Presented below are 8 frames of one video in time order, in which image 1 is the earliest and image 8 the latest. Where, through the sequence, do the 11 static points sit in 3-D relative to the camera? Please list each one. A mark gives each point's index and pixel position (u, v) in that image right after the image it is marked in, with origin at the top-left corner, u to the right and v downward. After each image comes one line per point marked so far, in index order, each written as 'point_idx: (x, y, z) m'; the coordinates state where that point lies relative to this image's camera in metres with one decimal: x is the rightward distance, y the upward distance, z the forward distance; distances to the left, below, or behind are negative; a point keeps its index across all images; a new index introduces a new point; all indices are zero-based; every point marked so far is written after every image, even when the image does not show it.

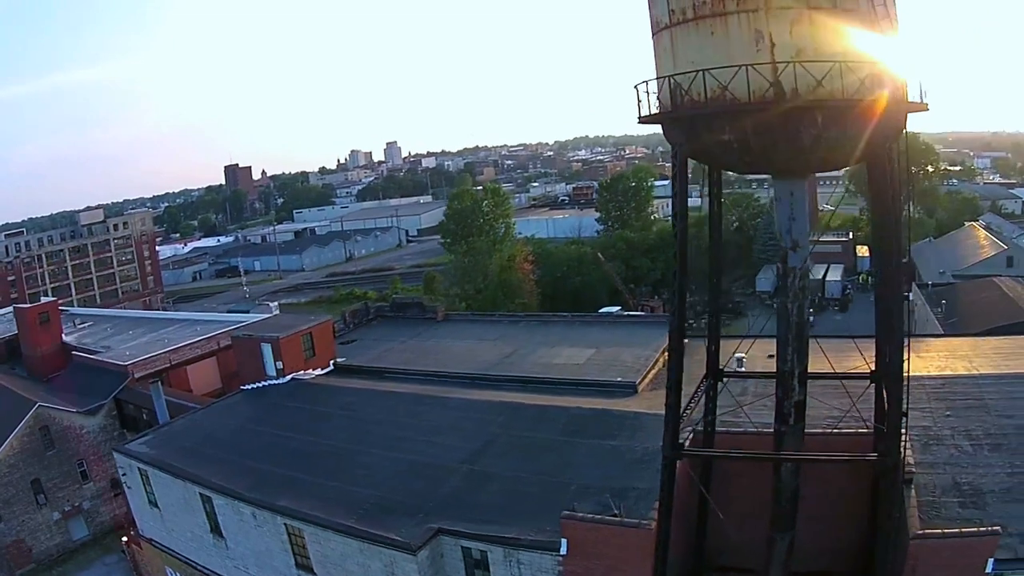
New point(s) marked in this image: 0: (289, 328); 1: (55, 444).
0: (-4.1, -0.9, +12.6) m
1: (-9.5, -3.3, +14.4) m
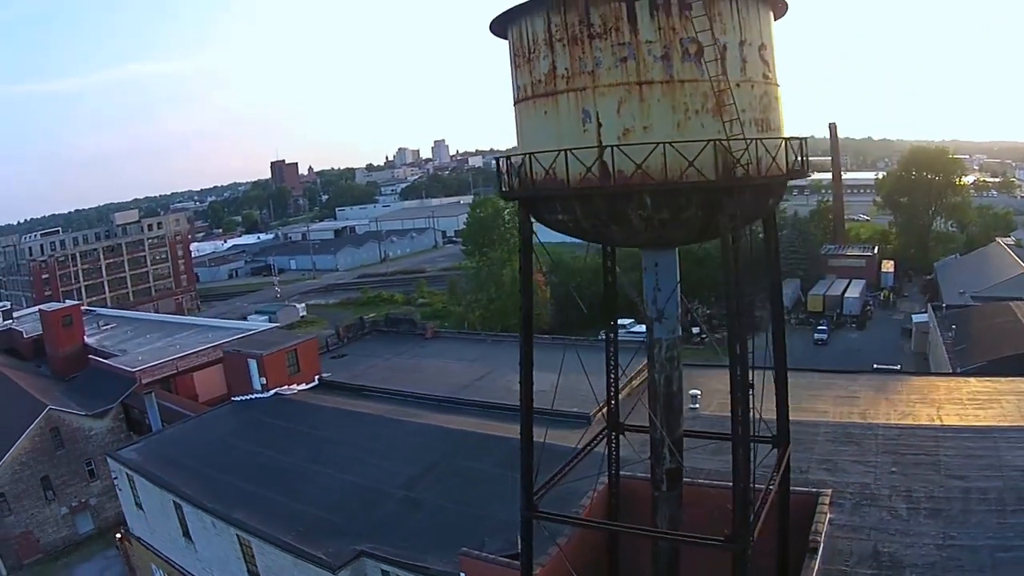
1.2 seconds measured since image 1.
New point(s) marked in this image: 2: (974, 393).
0: (-4.4, -1.1, +12.8) m
1: (-9.8, -3.5, +14.9) m
2: (+5.5, -1.2, +8.1) m
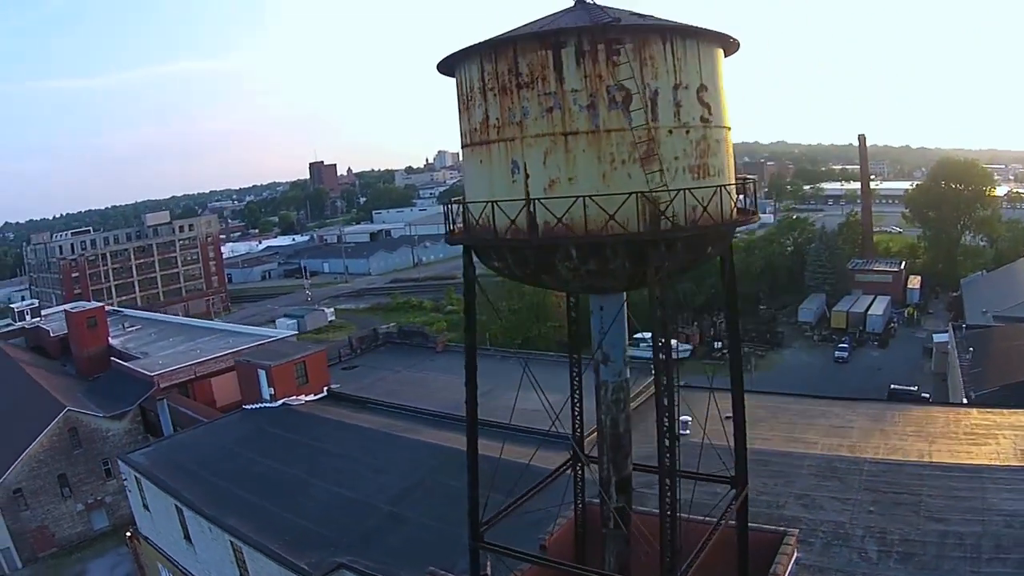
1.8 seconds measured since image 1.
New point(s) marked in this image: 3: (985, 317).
0: (-4.3, -1.3, +13.0) m
1: (-9.7, -3.6, +15.3) m
2: (+5.3, -1.6, +7.9) m
3: (+13.8, -0.9, +19.8) m
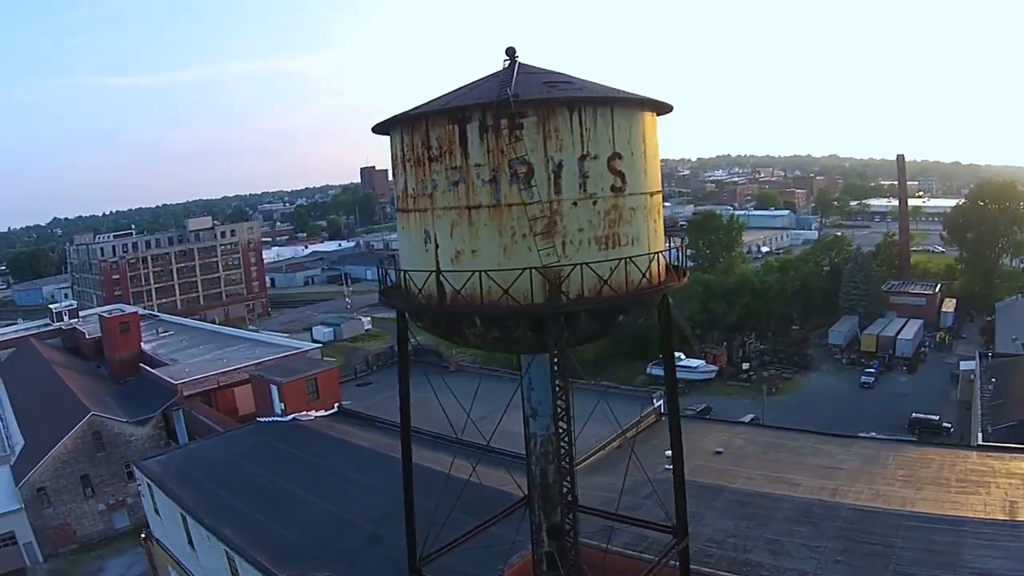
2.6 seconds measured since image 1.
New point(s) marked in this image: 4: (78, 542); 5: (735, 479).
0: (-4.3, -1.6, +13.3) m
1: (-9.5, -3.7, +15.9) m
2: (+5.1, -2.1, +7.6) m
3: (+14.3, -1.7, +19.1) m
4: (-9.8, -5.8, +15.4) m
5: (+2.4, -2.1, +7.5) m
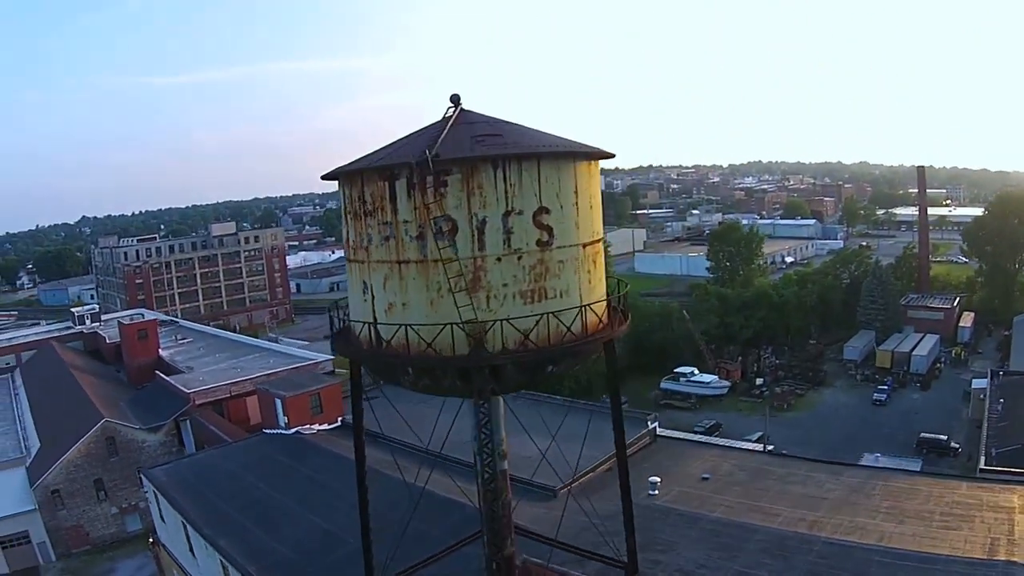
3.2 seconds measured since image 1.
0: (-4.3, -1.8, +13.6) m
1: (-9.5, -3.9, +16.3) m
2: (+4.9, -2.4, +7.6) m
3: (+14.5, -2.3, +18.7) m
4: (-9.8, -5.9, +15.8) m
5: (+2.2, -2.4, +7.5) m
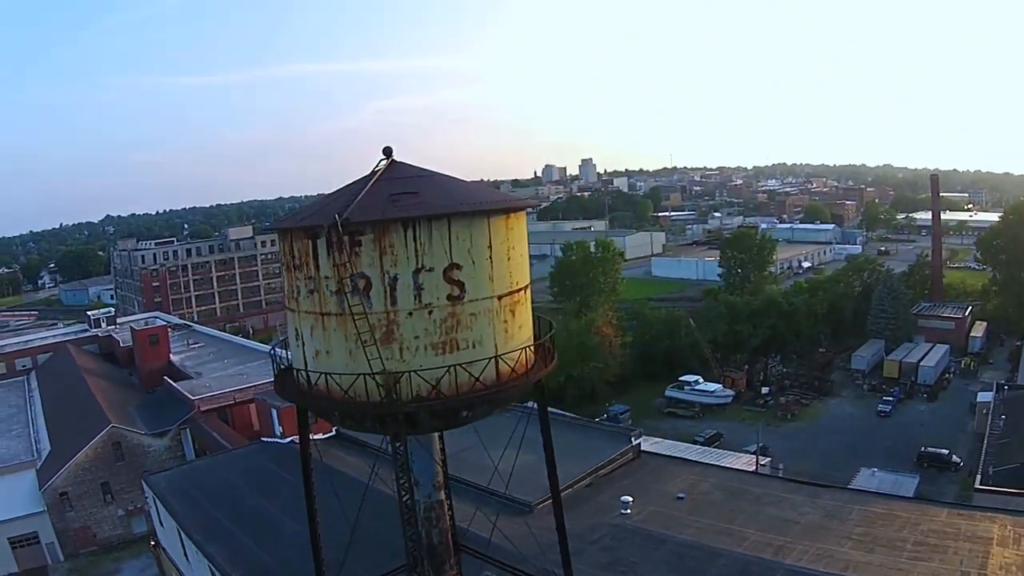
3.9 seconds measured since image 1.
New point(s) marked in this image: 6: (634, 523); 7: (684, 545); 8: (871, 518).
0: (-4.4, -2.1, +13.8) m
1: (-9.5, -4.1, +16.7) m
2: (+4.6, -2.7, +7.6) m
3: (+14.4, -2.7, +18.5) m
4: (-9.9, -6.1, +16.2) m
5: (+1.9, -2.7, +7.6) m
6: (+1.4, -2.7, +7.8) m
7: (+1.8, -2.7, +7.2) m
8: (+4.3, -2.7, +8.1) m
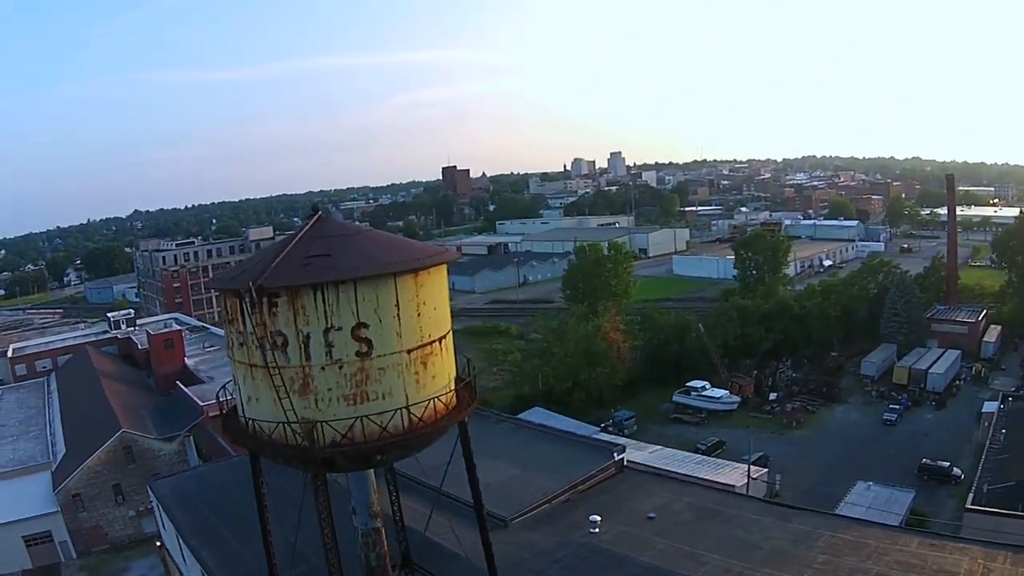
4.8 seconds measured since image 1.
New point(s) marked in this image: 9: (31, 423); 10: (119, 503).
0: (-4.5, -2.3, +14.2) m
1: (-9.6, -4.3, +17.3) m
2: (+4.2, -3.0, +7.7) m
3: (+14.4, -3.0, +18.3) m
4: (-10.0, -6.3, +16.8) m
5: (+1.5, -3.0, +7.8) m
6: (+1.0, -3.0, +8.0) m
7: (+1.4, -3.0, +7.4) m
8: (+3.9, -3.0, +8.2) m
9: (-14.1, -4.0, +19.9) m
10: (-9.9, -5.4, +17.0) m
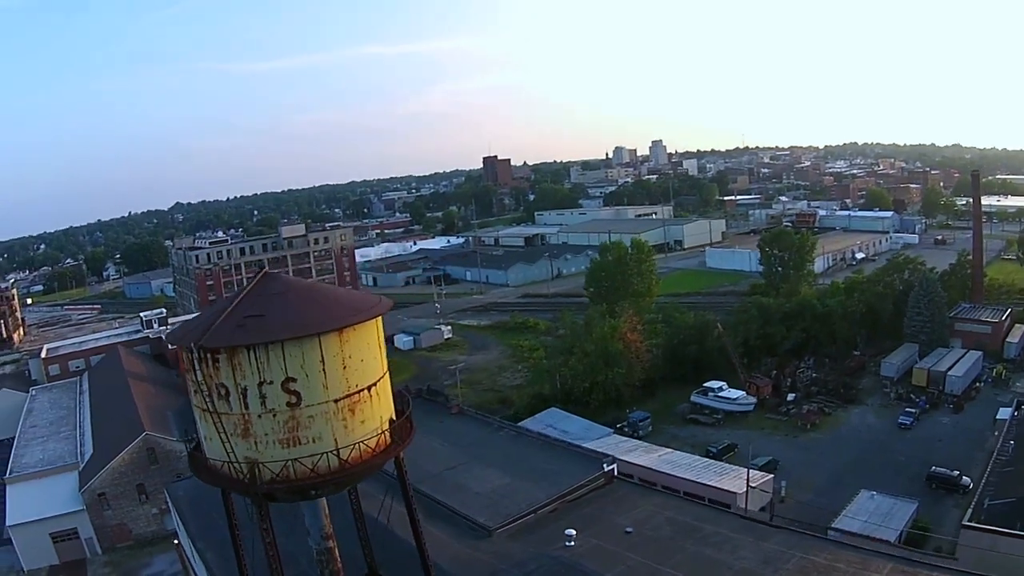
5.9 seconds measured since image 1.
0: (-4.5, -2.5, +14.7) m
1: (-9.4, -4.5, +18.0) m
2: (+3.9, -3.3, +7.8) m
3: (+14.6, -3.1, +17.9) m
4: (-9.9, -6.5, +17.6) m
5: (+1.3, -3.3, +8.0) m
6: (+0.8, -3.3, +8.3) m
7: (+1.1, -3.3, +7.6) m
8: (+3.7, -3.3, +8.4) m
9: (-13.8, -4.1, +20.9) m
10: (-9.7, -5.6, +17.8) m
